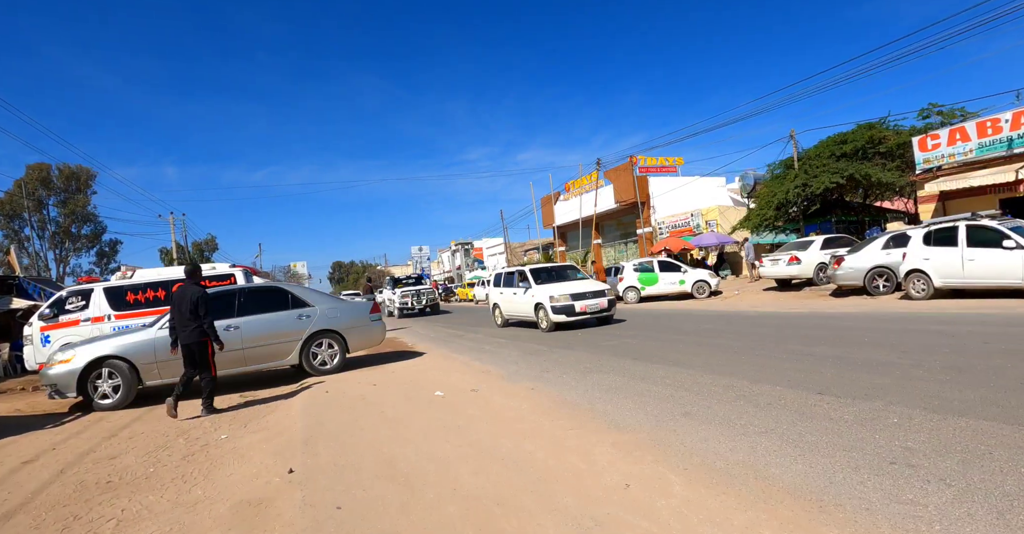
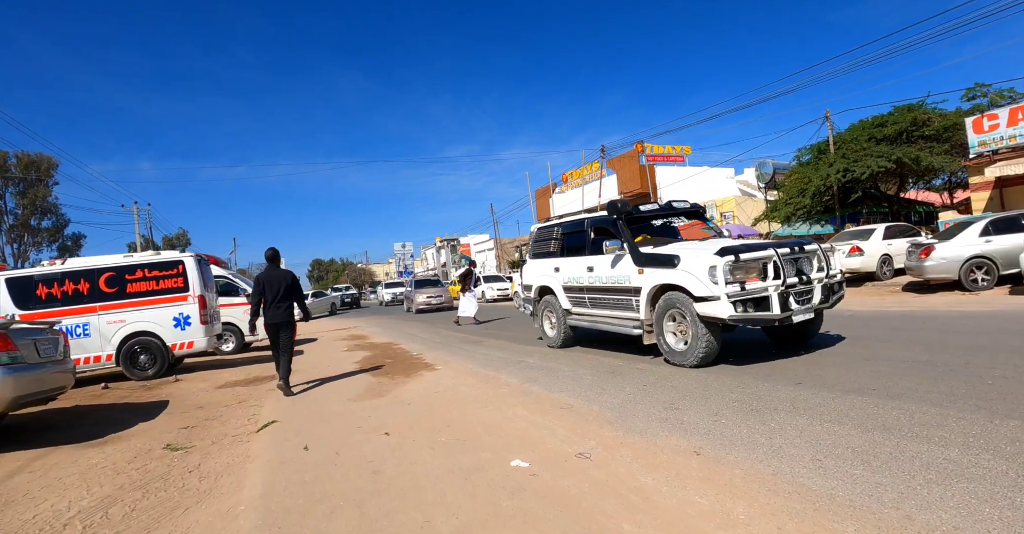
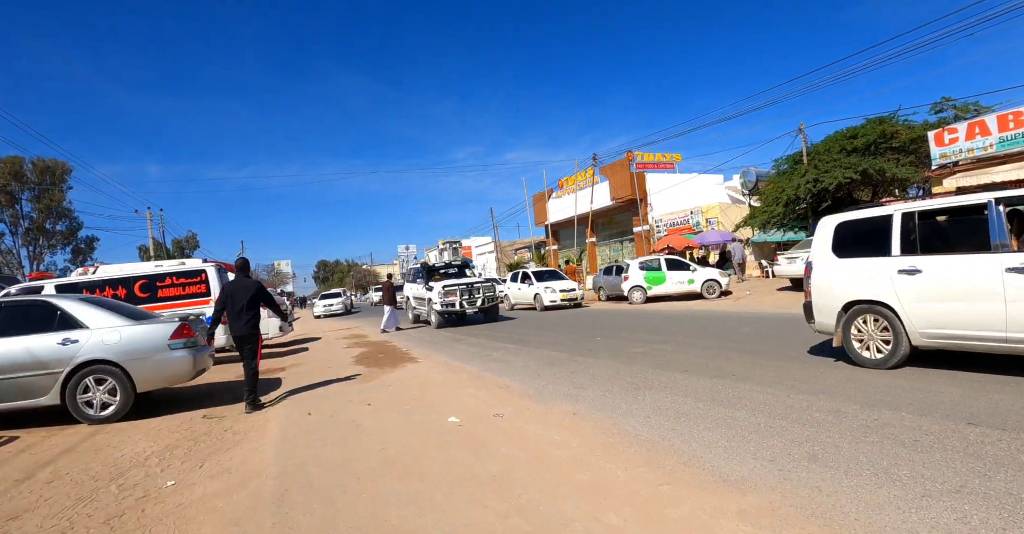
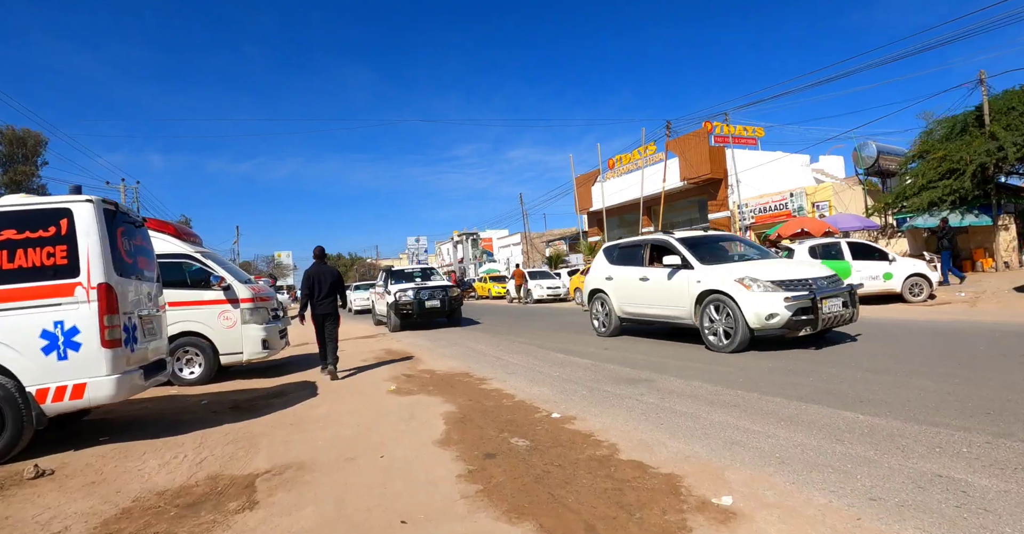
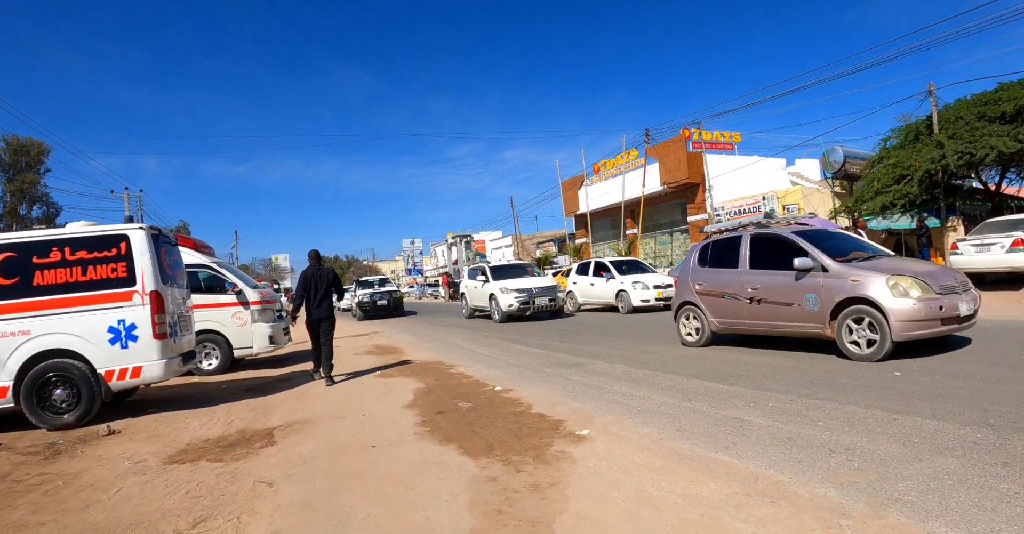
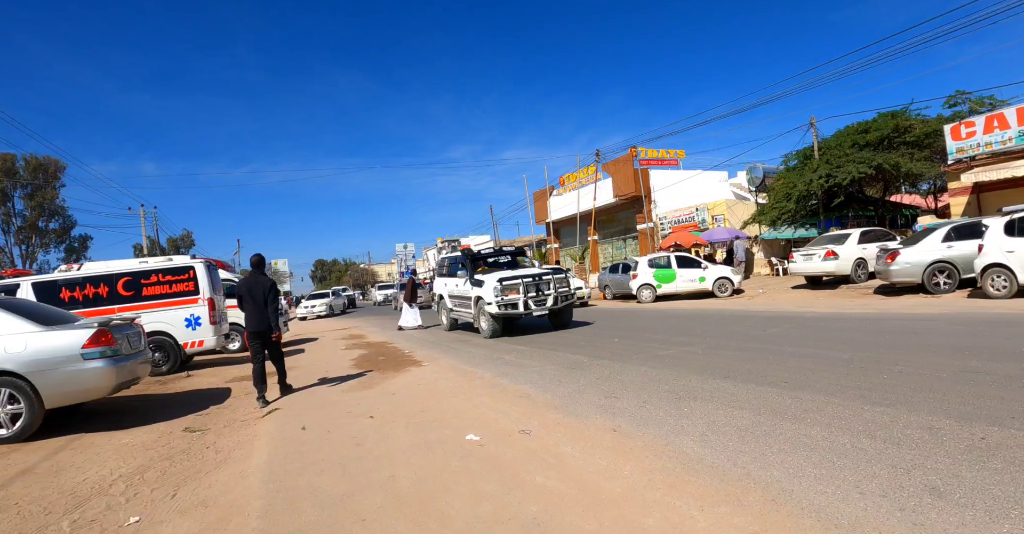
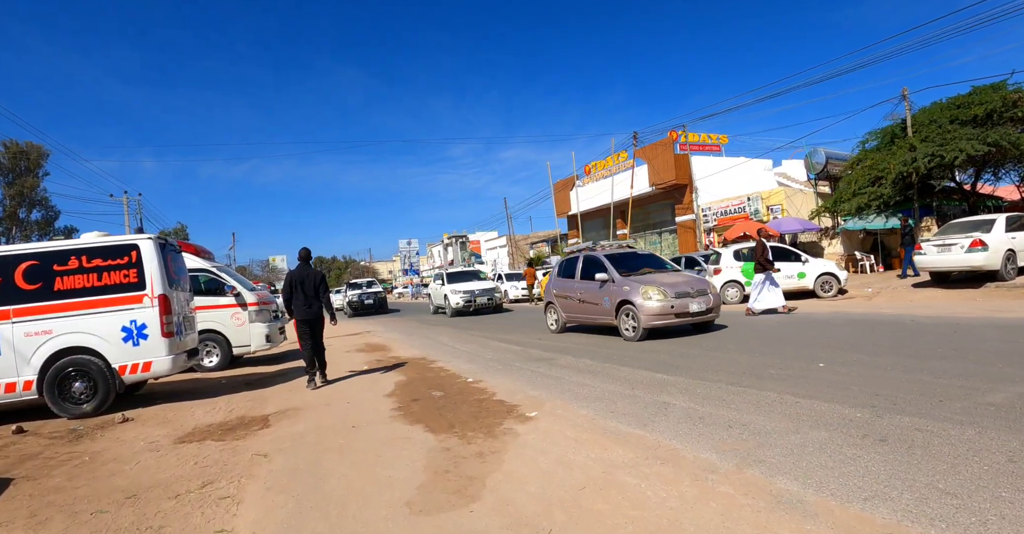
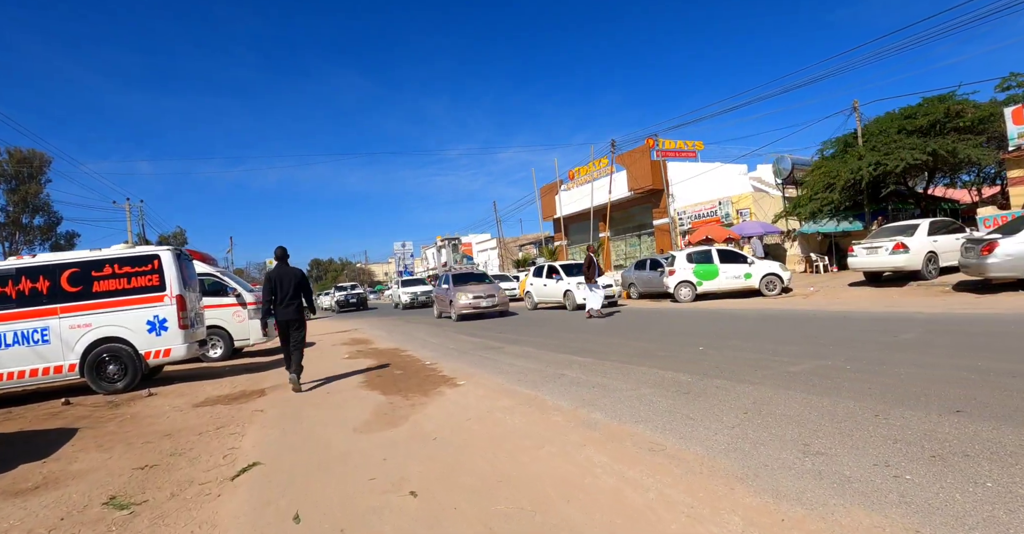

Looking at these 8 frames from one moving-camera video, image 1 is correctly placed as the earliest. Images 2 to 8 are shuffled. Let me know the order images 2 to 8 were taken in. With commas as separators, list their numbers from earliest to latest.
3, 6, 2, 8, 7, 5, 4
